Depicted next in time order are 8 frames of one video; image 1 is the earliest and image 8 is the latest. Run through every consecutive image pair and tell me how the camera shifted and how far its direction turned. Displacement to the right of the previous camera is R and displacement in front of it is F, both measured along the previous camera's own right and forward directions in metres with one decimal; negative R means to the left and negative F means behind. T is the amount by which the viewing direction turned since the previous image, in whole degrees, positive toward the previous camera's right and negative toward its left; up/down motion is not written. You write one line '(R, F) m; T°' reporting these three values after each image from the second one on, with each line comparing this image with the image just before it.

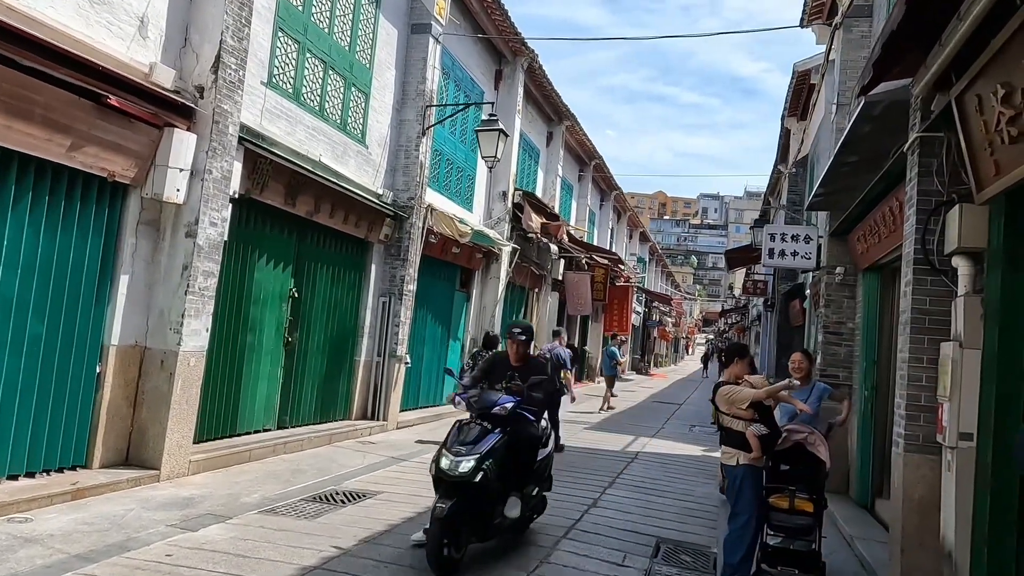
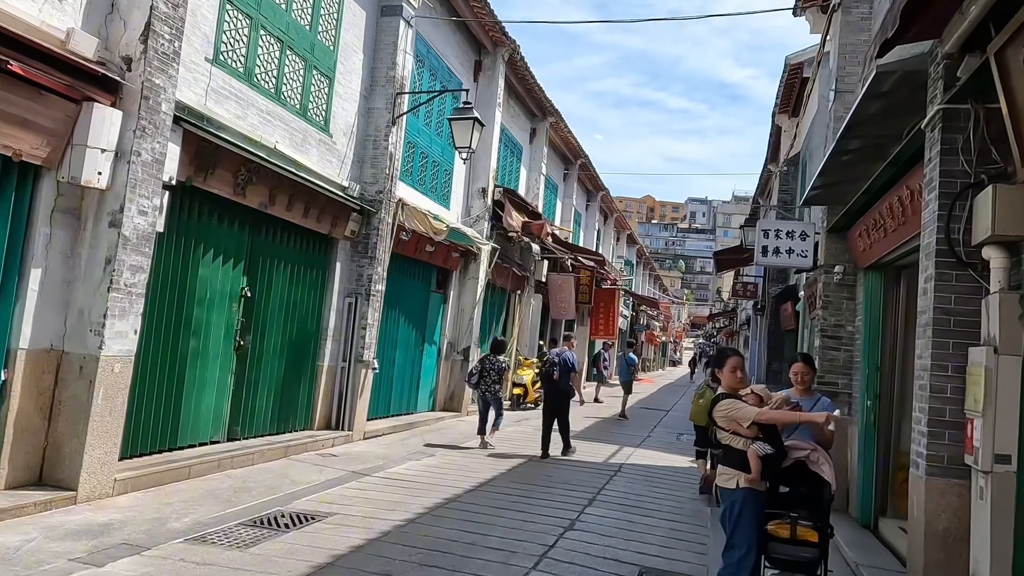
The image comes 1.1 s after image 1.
(+0.2, +0.7) m; +1°
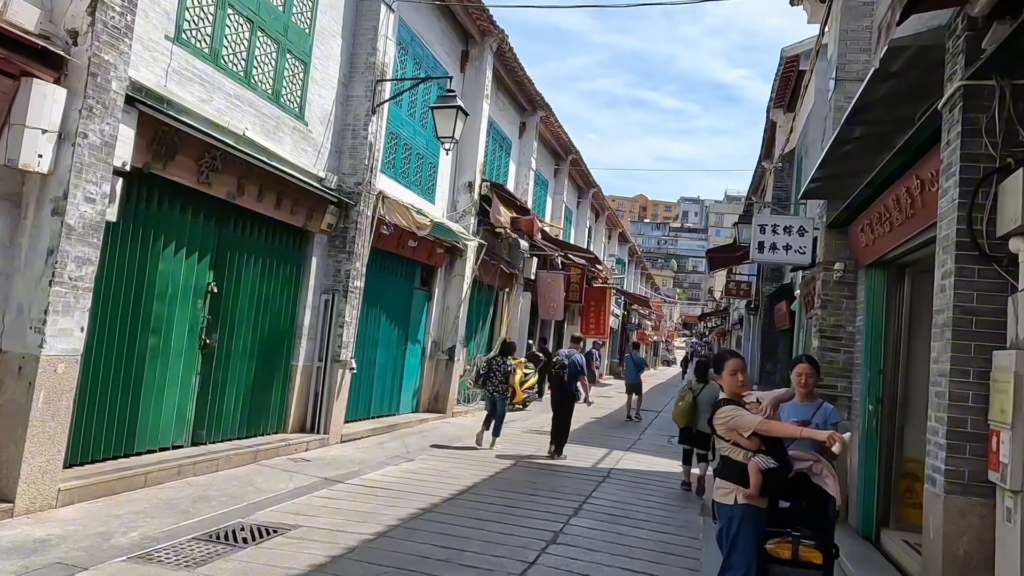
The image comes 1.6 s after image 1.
(+0.1, +0.4) m; +1°
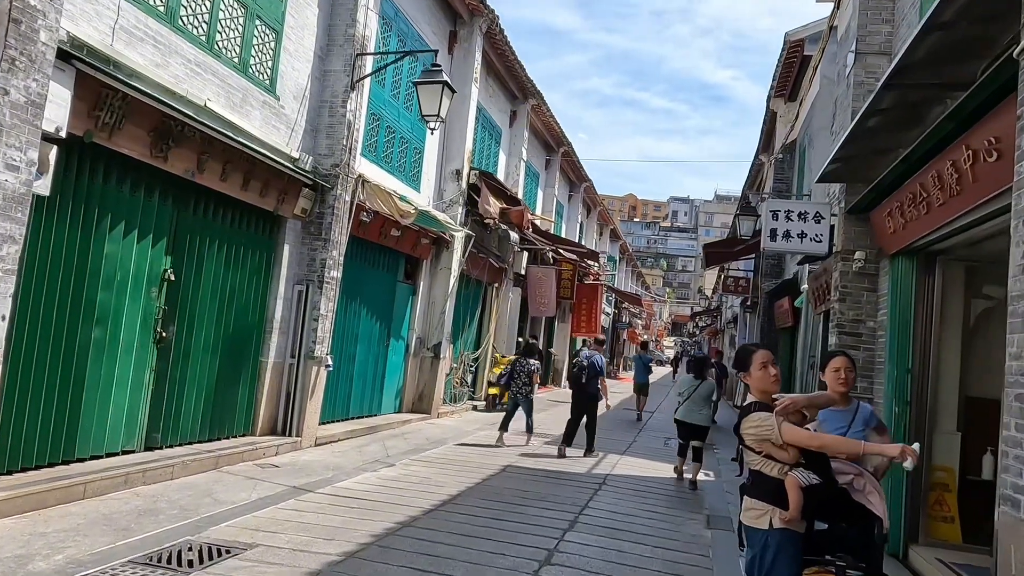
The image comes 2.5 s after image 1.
(0.0, +0.7) m; +1°
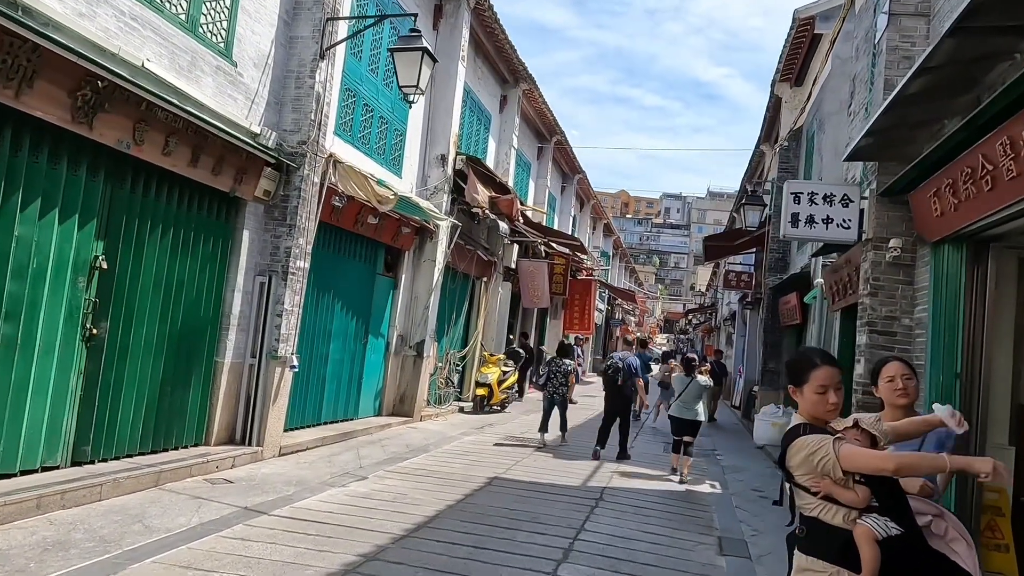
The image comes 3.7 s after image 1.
(0.0, +0.9) m; +1°
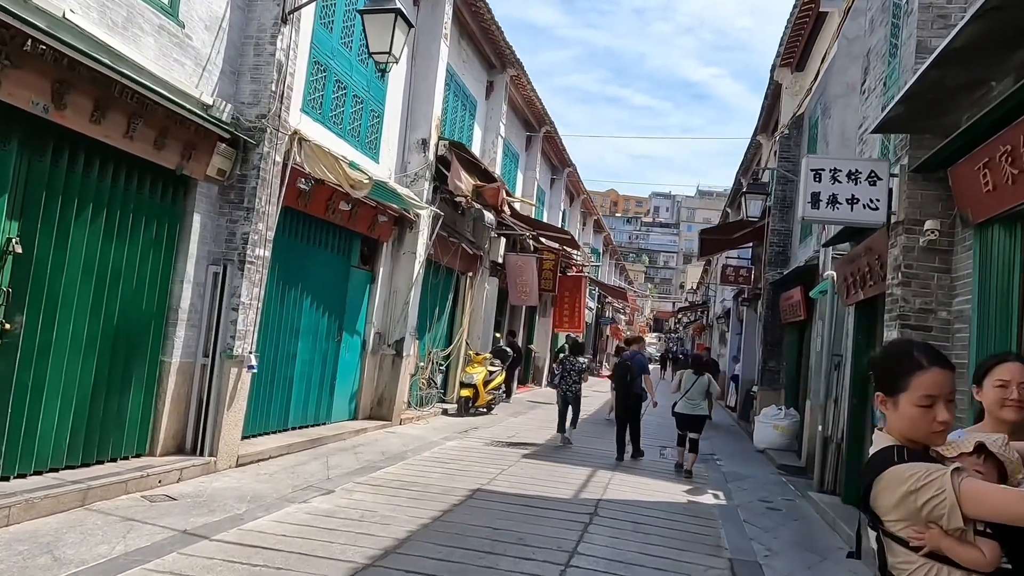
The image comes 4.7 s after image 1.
(0.0, +0.8) m; +1°
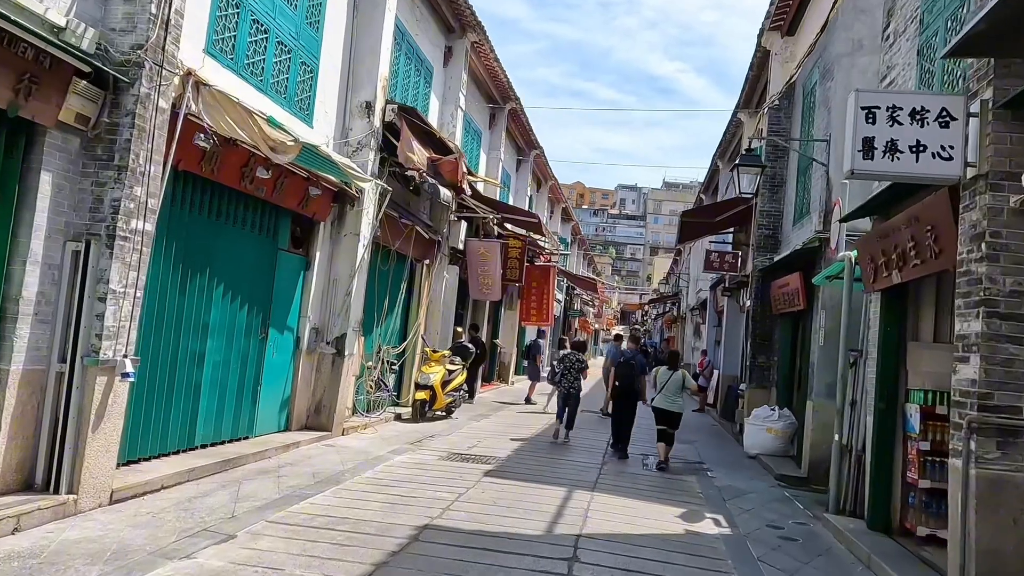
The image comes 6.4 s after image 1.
(+0.1, +1.5) m; +3°
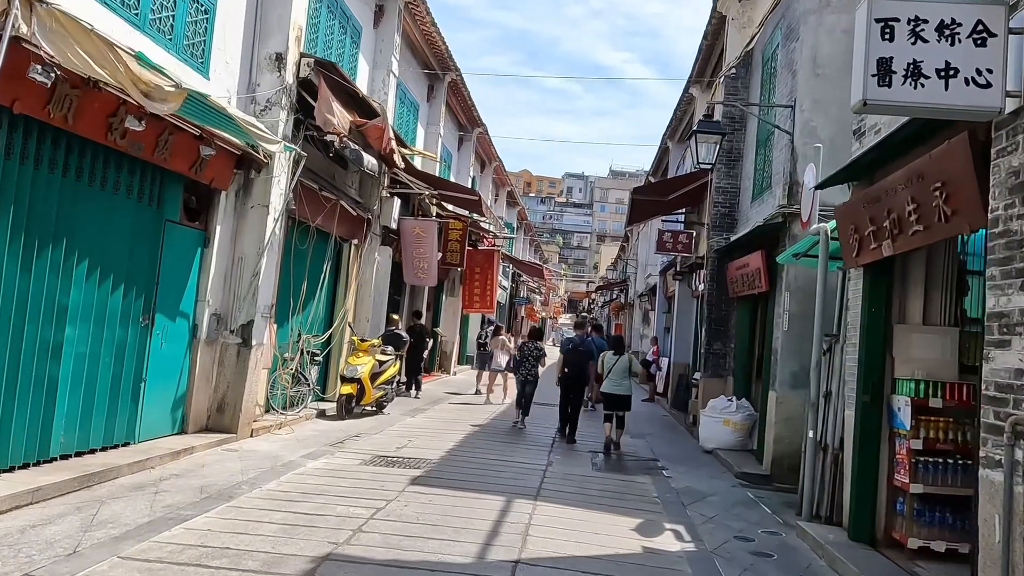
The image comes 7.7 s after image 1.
(+0.2, +1.0) m; +4°
